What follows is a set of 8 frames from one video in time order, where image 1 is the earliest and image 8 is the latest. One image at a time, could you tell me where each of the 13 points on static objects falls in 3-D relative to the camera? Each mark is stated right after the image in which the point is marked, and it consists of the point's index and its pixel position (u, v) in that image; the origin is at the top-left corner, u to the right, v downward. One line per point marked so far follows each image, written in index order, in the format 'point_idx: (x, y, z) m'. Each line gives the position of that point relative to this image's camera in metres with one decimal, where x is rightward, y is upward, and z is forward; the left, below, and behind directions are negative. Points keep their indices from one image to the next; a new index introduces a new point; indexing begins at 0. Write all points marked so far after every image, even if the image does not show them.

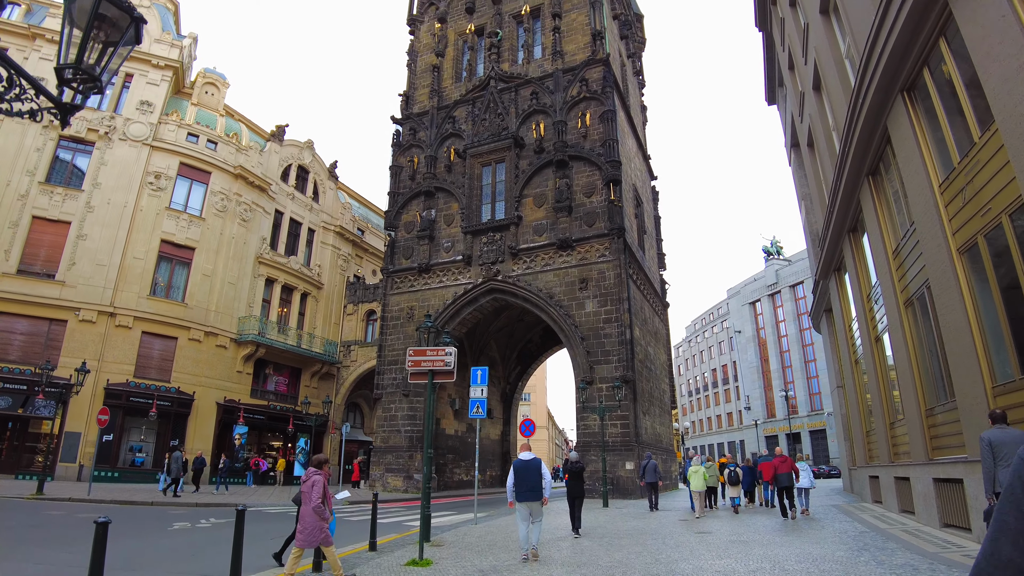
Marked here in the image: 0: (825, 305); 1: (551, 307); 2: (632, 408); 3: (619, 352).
0: (+9.3, -0.3, +16.8) m
1: (+1.4, -0.7, +19.8) m
2: (+3.8, -3.8, +18.0) m
3: (+3.5, -2.1, +18.5) m
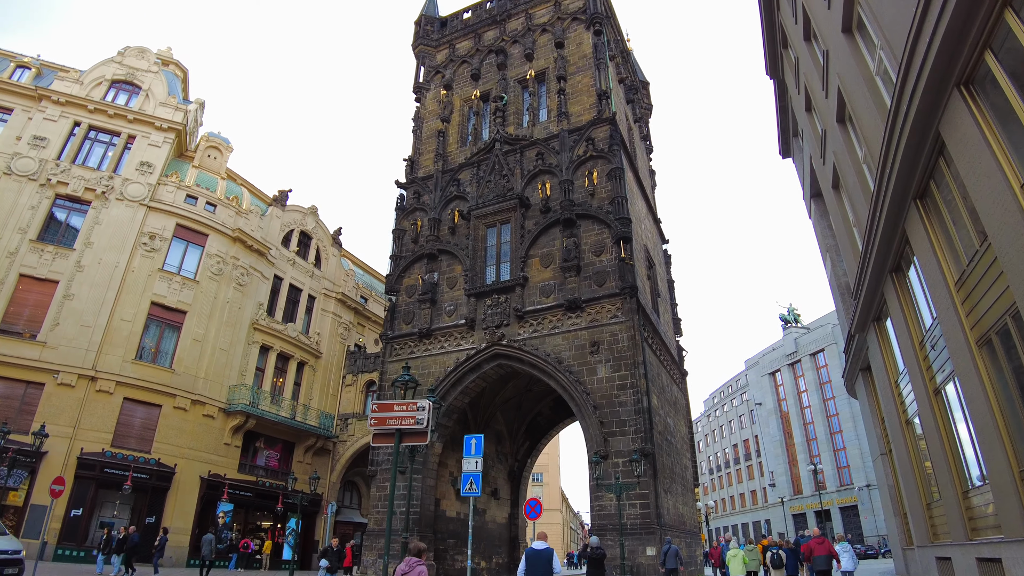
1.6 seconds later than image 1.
0: (+9.4, -2.0, +15.2) m
1: (+1.5, -2.7, +18.2) m
2: (+3.9, -5.6, +16.1) m
3: (+3.6, -4.0, +16.7) m
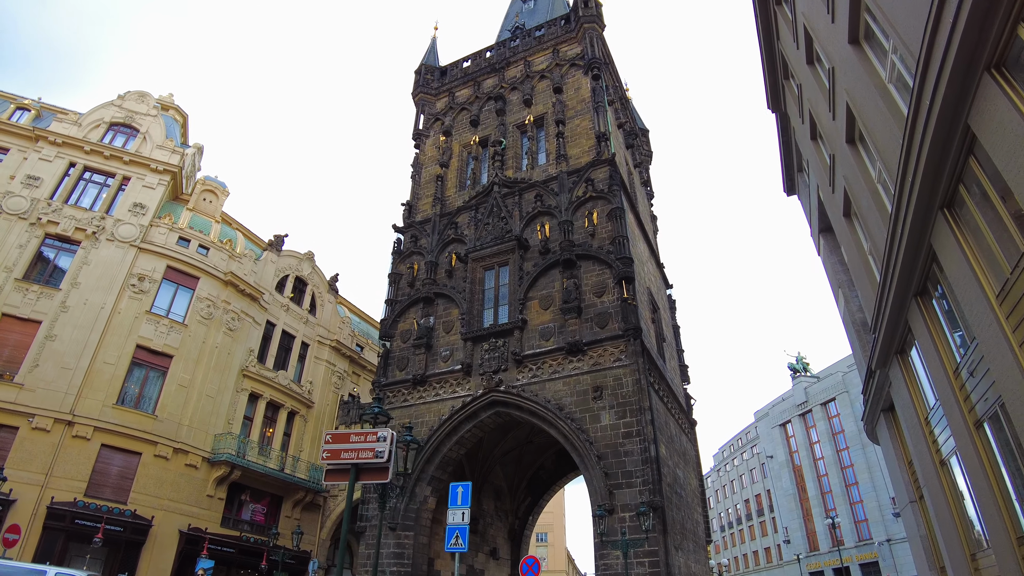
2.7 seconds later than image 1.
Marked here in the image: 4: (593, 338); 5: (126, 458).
0: (+9.3, -2.9, +14.2) m
1: (+1.5, -4.0, +17.1) m
2: (+3.9, -6.6, +14.7) m
3: (+3.6, -5.1, +15.5) m
4: (+2.6, -1.6, +18.0) m
5: (-13.1, -5.8, +19.0) m
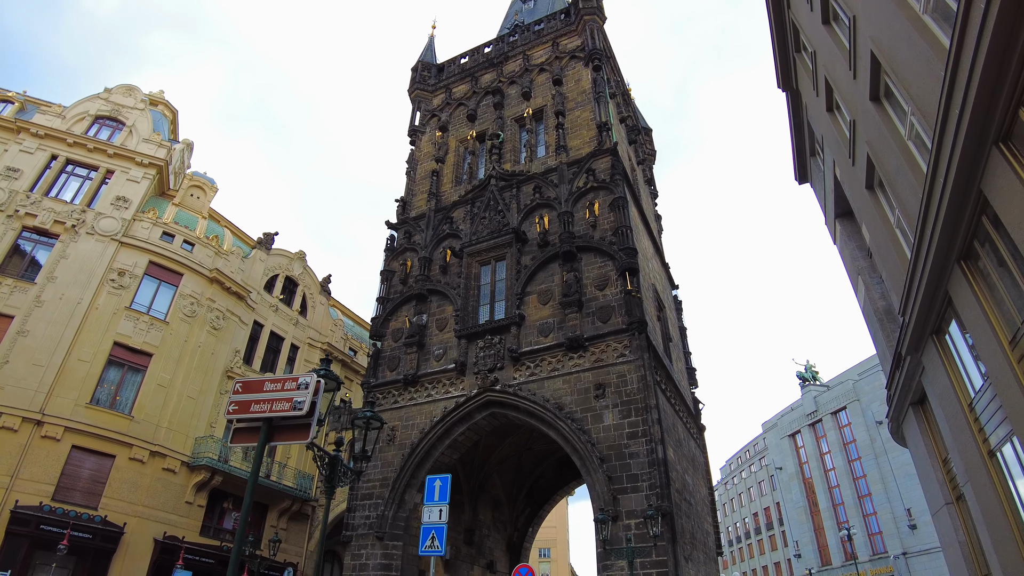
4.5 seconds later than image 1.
0: (+9.2, -2.6, +13.0) m
1: (+1.4, -3.8, +16.0) m
2: (+3.8, -6.3, +13.4) m
3: (+3.5, -4.8, +14.3) m
4: (+2.5, -1.3, +16.9) m
5: (-13.2, -5.6, +17.8) m
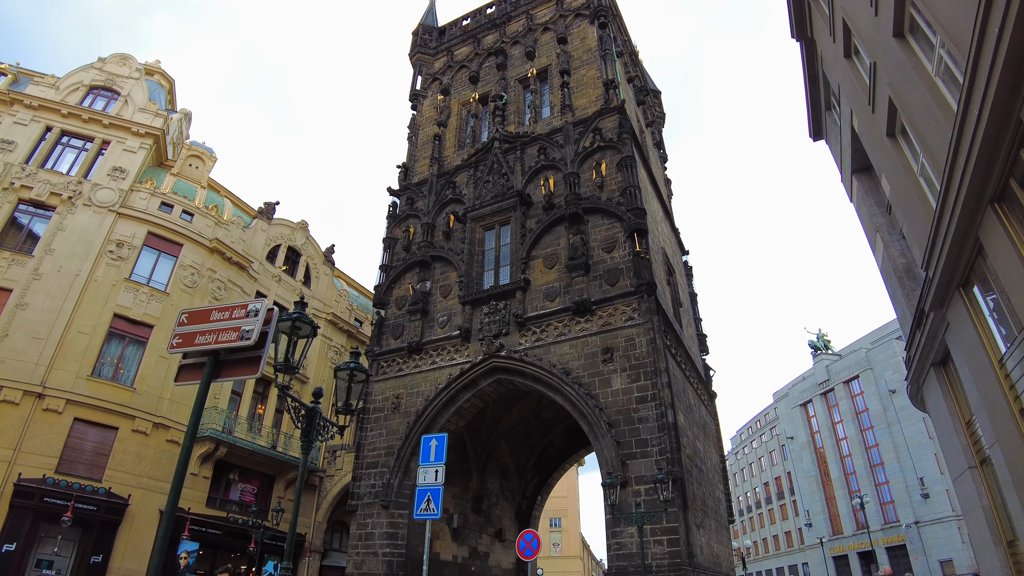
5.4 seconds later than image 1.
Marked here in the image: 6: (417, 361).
0: (+9.2, -1.5, +12.4) m
1: (+1.5, -2.7, +15.6) m
2: (+3.9, -5.3, +13.1) m
3: (+3.6, -3.8, +13.9) m
4: (+2.6, -0.2, +16.4) m
5: (-13.0, -4.6, +17.7) m
6: (-3.1, -2.4, +18.7) m
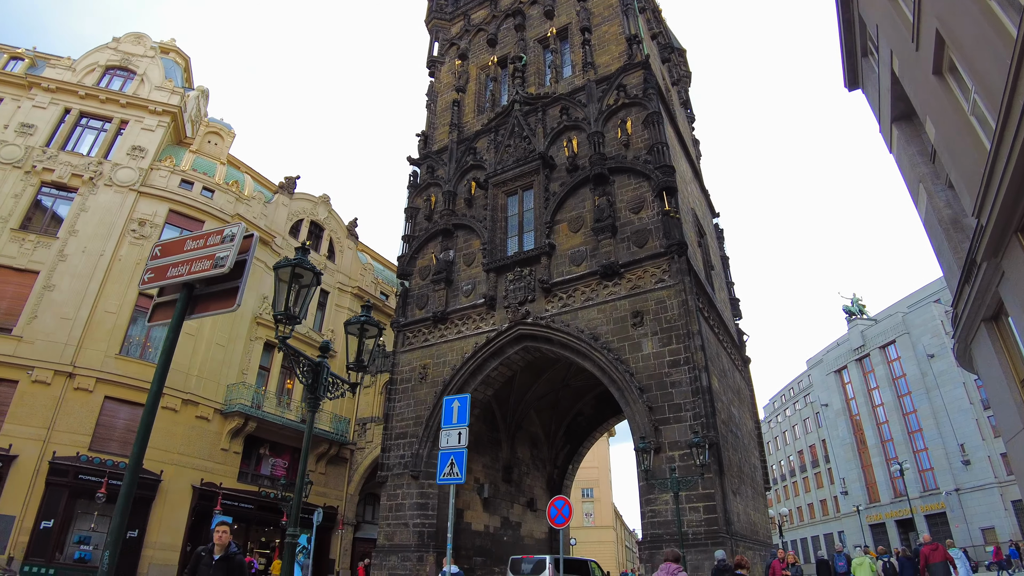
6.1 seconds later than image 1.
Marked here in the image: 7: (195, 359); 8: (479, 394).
0: (+9.8, -0.5, +11.5) m
1: (+2.3, -1.7, +15.1) m
2: (+4.6, -4.4, +12.7) m
3: (+4.3, -2.8, +13.4) m
4: (+3.3, +0.8, +15.8) m
5: (-12.1, -3.9, +18.0) m
6: (-2.3, -1.4, +18.4) m
7: (-11.0, -2.5, +19.9) m
8: (-1.0, -3.3, +17.3) m
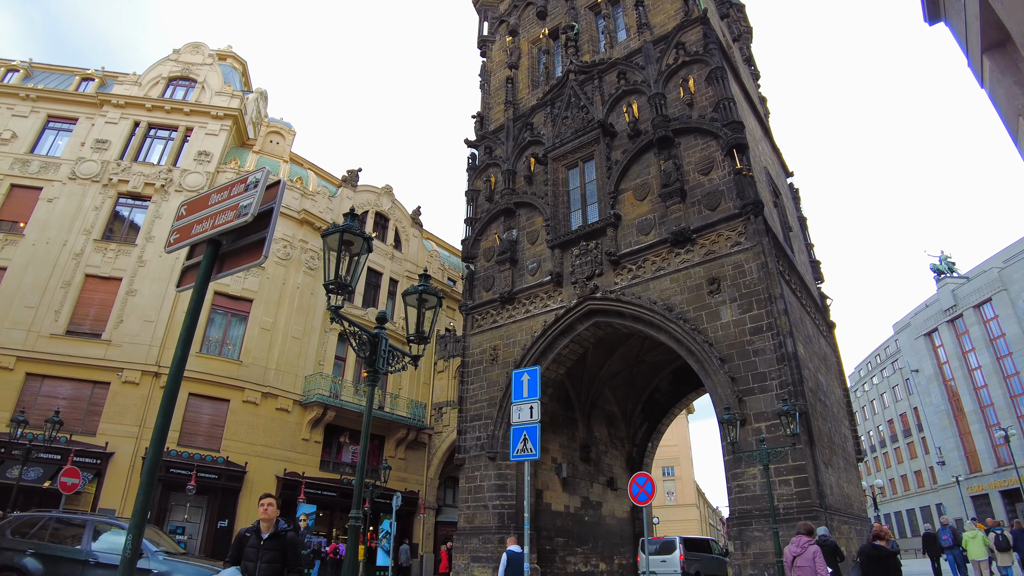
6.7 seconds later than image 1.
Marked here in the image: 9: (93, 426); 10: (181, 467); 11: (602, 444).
0: (+11.1, +0.7, +10.2) m
1: (+4.1, -0.9, +14.5) m
2: (+6.3, -3.5, +11.9) m
3: (+6.0, -1.9, +12.6) m
4: (+5.0, +1.7, +15.0) m
5: (-9.7, -3.9, +19.0) m
6: (-0.1, -0.7, +18.3) m
7: (-8.6, -2.3, +20.7) m
8: (+1.2, -2.6, +17.1) m
9: (-12.9, -4.3, +17.4) m
10: (-9.8, -5.4, +17.4) m
11: (+3.1, -5.4, +19.7) m
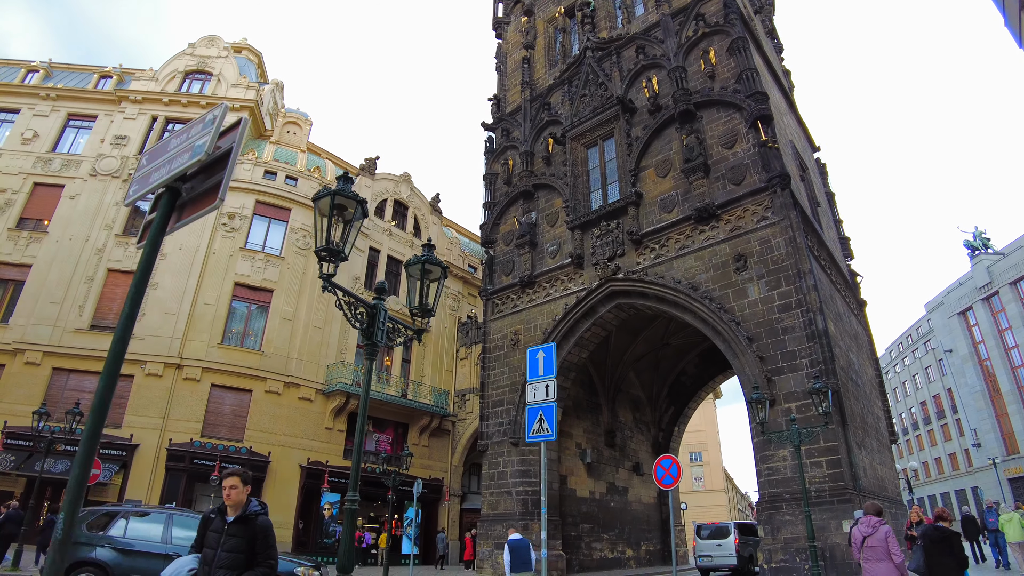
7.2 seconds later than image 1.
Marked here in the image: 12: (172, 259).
0: (+11.5, +1.3, +9.5) m
1: (+4.6, -0.4, +14.1) m
2: (+6.8, -2.9, +11.5) m
3: (+6.5, -1.4, +12.2) m
4: (+5.5, +2.3, +14.5) m
5: (-8.9, -3.6, +19.1) m
6: (+0.6, -0.2, +18.0) m
7: (-7.8, -2.0, +20.8) m
8: (+1.8, -2.1, +16.8) m
9: (-12.2, -4.1, +17.7) m
10: (-9.1, -5.1, +17.5) m
11: (+3.9, -4.8, +19.4) m
12: (-11.6, +1.1, +19.8) m
